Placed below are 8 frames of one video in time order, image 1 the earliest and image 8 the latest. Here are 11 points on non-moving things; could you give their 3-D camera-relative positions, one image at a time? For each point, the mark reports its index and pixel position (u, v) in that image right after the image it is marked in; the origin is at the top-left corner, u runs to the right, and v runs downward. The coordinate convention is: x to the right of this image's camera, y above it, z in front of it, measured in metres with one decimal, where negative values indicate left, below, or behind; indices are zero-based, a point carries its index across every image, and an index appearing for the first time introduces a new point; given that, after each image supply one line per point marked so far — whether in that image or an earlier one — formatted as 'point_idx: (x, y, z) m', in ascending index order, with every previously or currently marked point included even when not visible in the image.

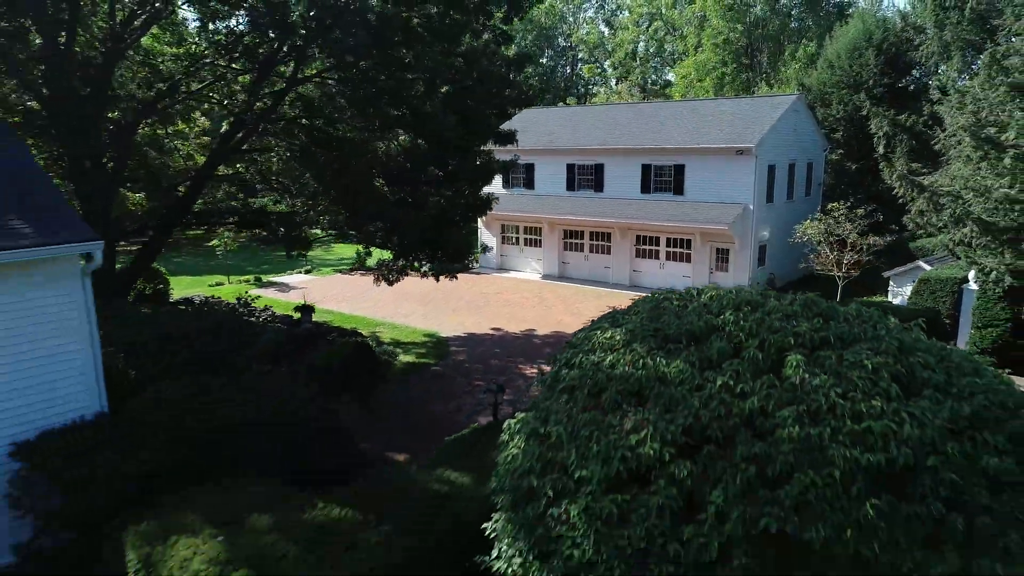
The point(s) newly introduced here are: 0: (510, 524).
0: (0.0, -2.1, +4.5) m
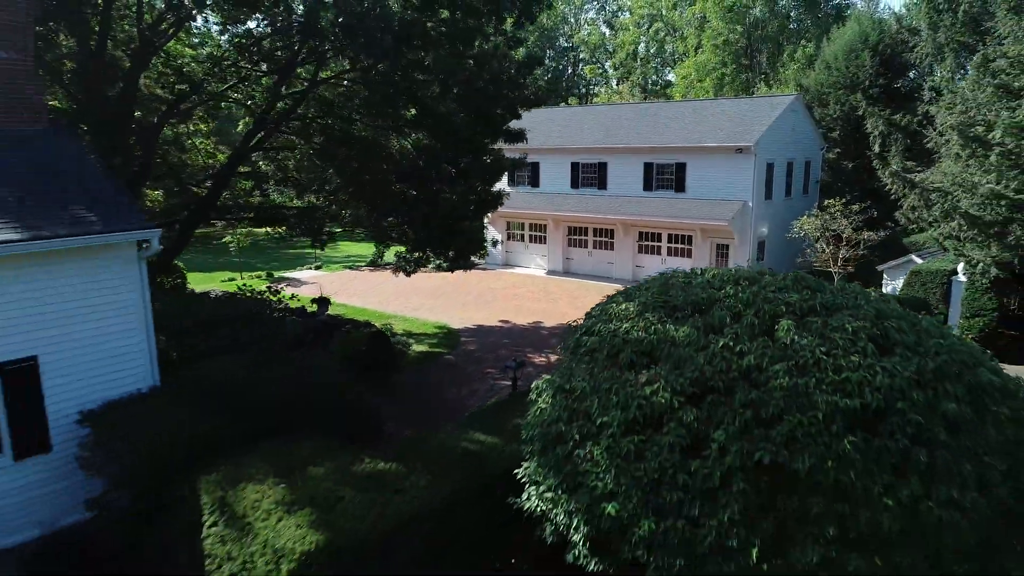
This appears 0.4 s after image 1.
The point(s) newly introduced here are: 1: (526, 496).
0: (+0.3, -1.9, +5.2) m
1: (+0.2, -2.3, +5.4) m
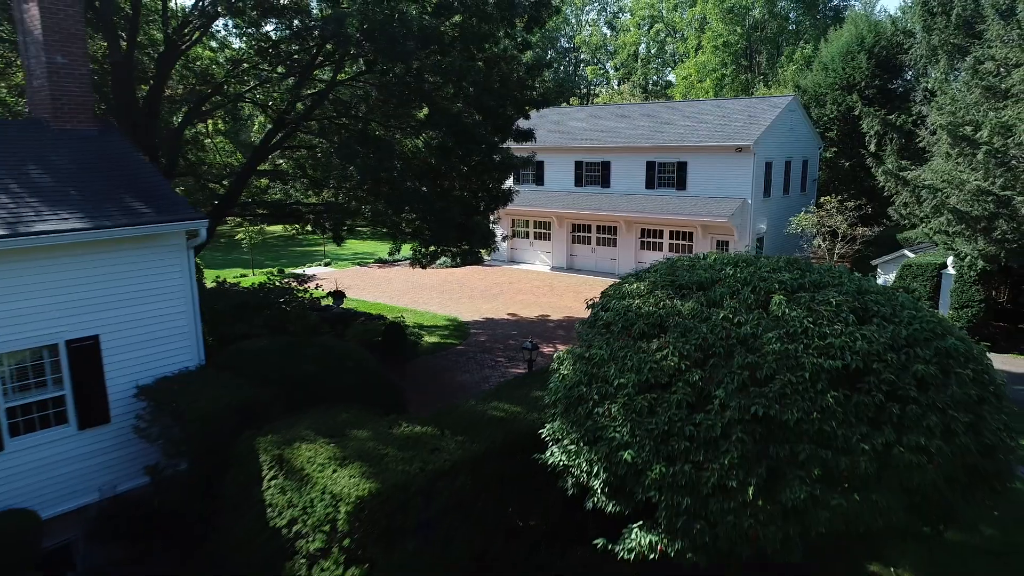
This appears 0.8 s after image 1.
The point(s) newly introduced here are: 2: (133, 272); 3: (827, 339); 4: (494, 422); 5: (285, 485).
0: (+0.6, -1.6, +5.9) m
1: (+0.5, -2.0, +6.1) m
2: (-6.3, +0.3, +8.2) m
3: (+3.4, -0.6, +5.3) m
4: (-0.2, -1.9, +6.9) m
5: (-2.8, -2.4, +6.1) m
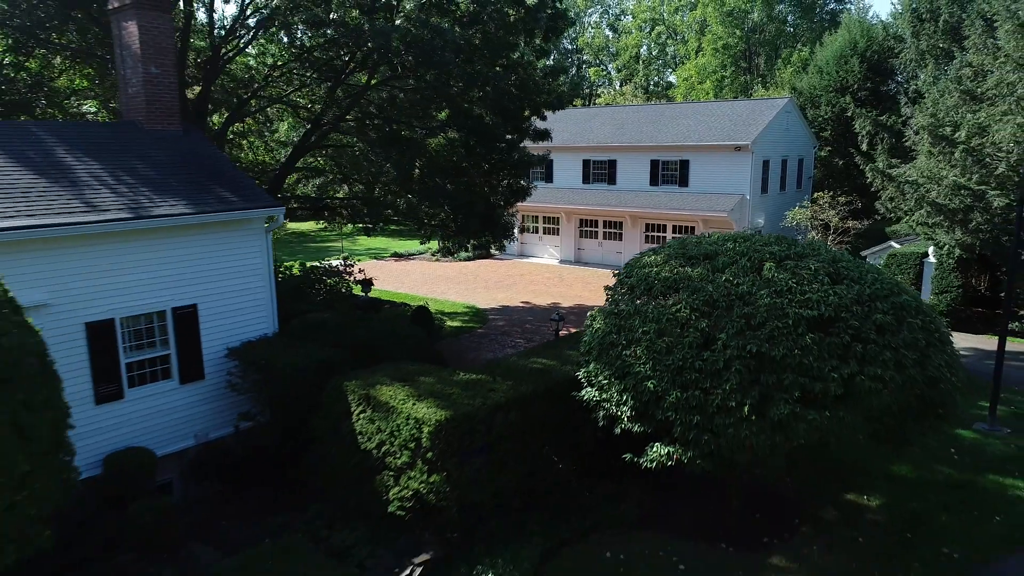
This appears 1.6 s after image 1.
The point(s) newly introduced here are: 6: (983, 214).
0: (+1.3, -1.2, +7.4) m
1: (+1.1, -1.6, +7.5) m
2: (-5.7, +0.7, +9.7) m
3: (+4.0, -0.1, +6.7) m
4: (+0.4, -1.4, +8.4) m
5: (-2.1, -2.0, +7.5) m
6: (+15.5, +2.5, +16.1) m
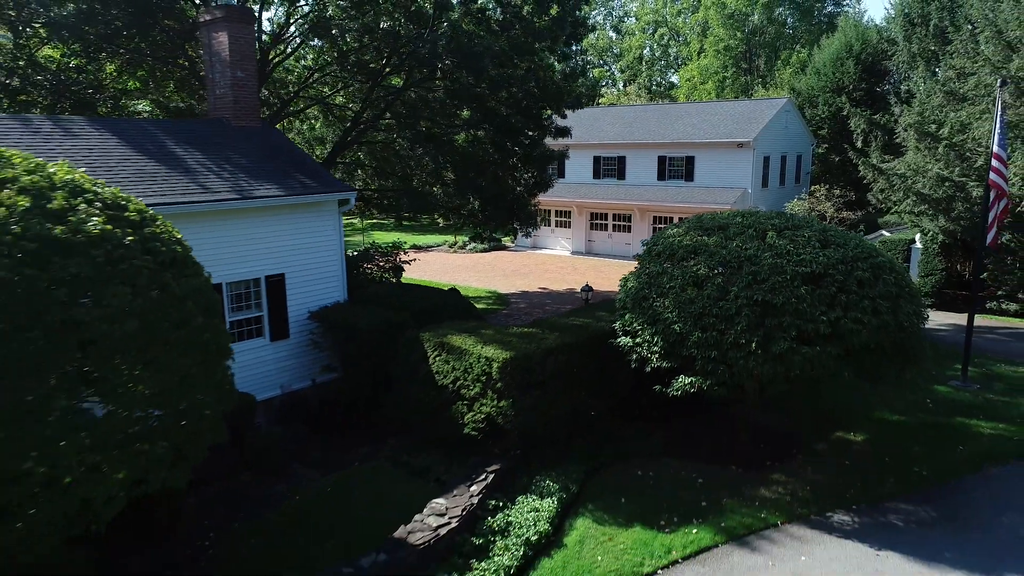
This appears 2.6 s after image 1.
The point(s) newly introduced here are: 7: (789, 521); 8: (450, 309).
0: (+2.2, -0.5, +9.0) m
1: (+2.1, -0.9, +9.2) m
2: (-4.8, +1.4, +11.4) m
3: (+4.9, +0.5, +8.4) m
4: (+1.3, -0.8, +10.1) m
5: (-1.2, -1.3, +9.2) m
6: (+16.5, +3.1, +17.8) m
7: (+4.6, -3.9, +8.2) m
8: (-1.5, -0.5, +11.9) m
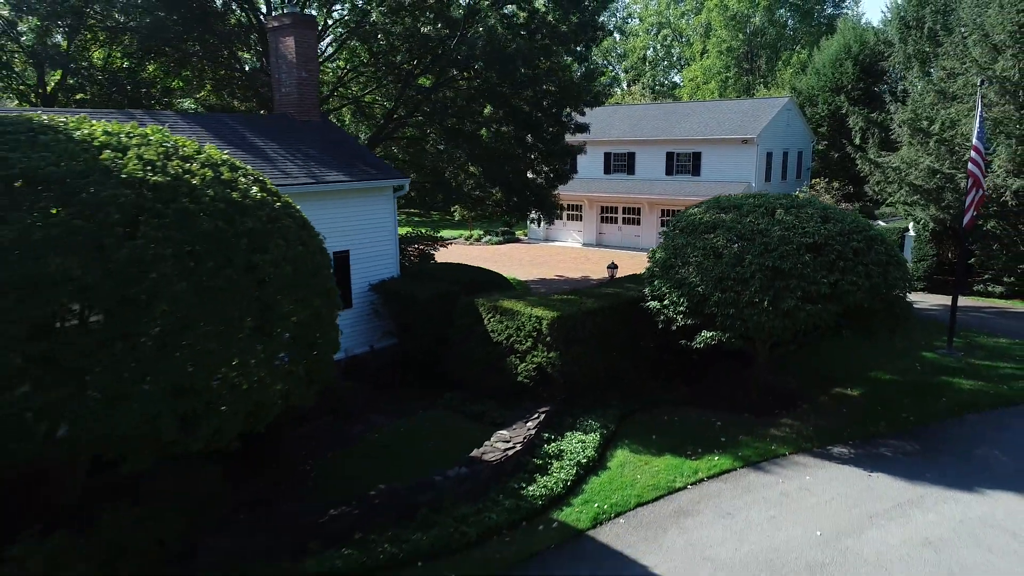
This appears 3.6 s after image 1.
0: (+3.2, +0.1, +10.5) m
1: (+3.0, -0.3, +10.7) m
2: (-3.8, +2.0, +12.8) m
3: (+5.9, +1.2, +9.9) m
4: (+2.3, -0.1, +11.6) m
5: (-0.2, -0.7, +10.7) m
6: (+17.4, +3.8, +19.3) m
7: (+5.6, -3.2, +9.7) m
8: (-0.5, +0.2, +13.4) m
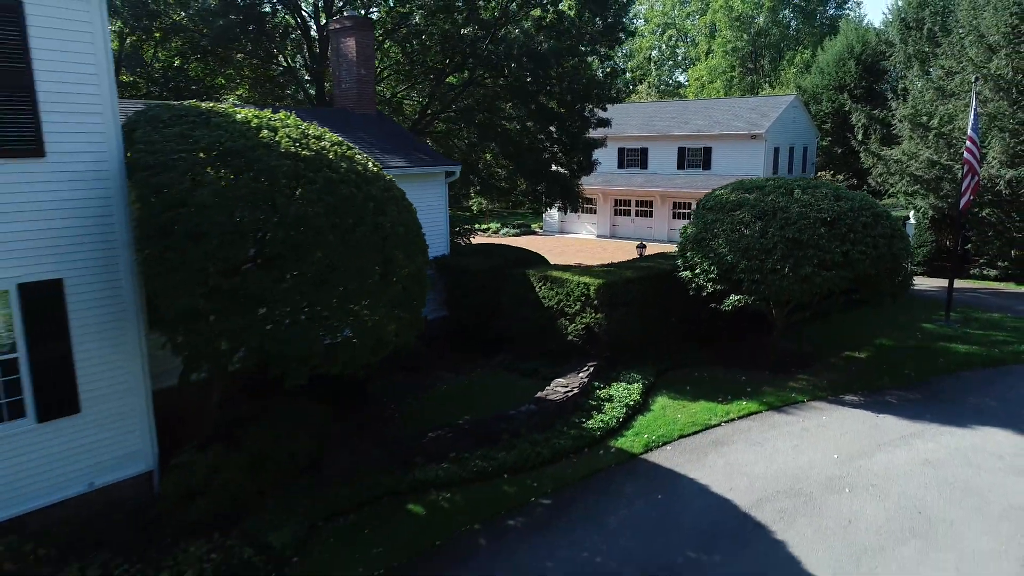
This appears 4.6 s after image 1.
0: (+4.4, +0.8, +11.9) m
1: (+4.2, +0.4, +12.1) m
2: (-2.6, +2.7, +14.3) m
3: (+7.1, +1.9, +11.3) m
4: (+3.5, +0.6, +13.0) m
5: (+1.0, 0.0, +12.1) m
6: (+18.6, +4.5, +20.8) m
7: (+6.8, -2.5, +11.1) m
8: (+0.7, +0.9, +14.8) m
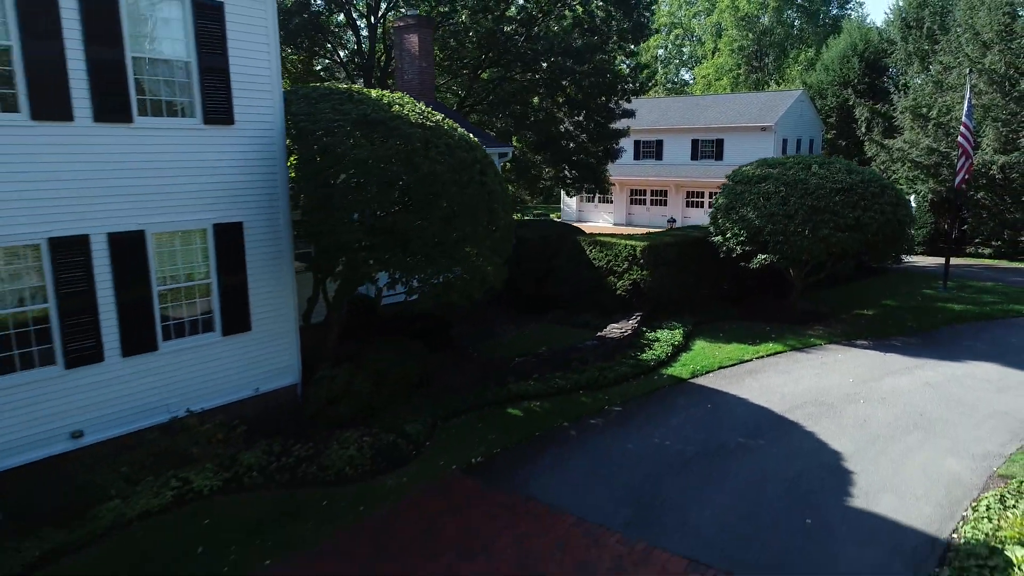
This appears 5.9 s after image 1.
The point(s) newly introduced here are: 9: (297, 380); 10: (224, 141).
0: (+5.9, +1.9, +13.8) m
1: (+5.8, +1.5, +13.9) m
2: (-1.1, +3.8, +16.1) m
3: (+8.7, +2.9, +13.2) m
4: (+5.0, +1.6, +14.8) m
5: (+2.5, +1.1, +13.9) m
6: (+20.1, +5.5, +22.6) m
7: (+8.4, -1.5, +12.9) m
8: (+2.2, +1.9, +16.6) m
9: (-4.3, -1.8, +9.8) m
10: (-5.0, +2.6, +8.5) m
